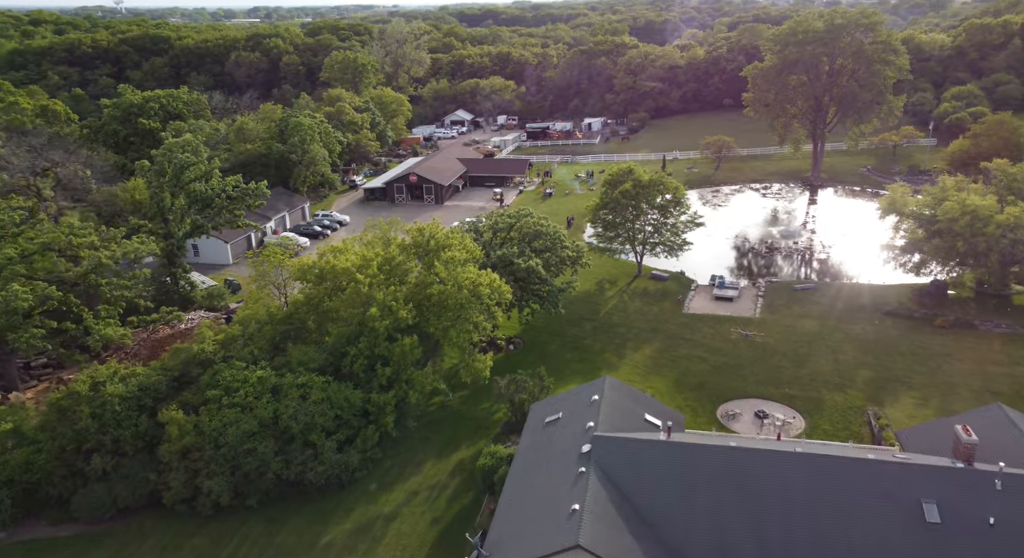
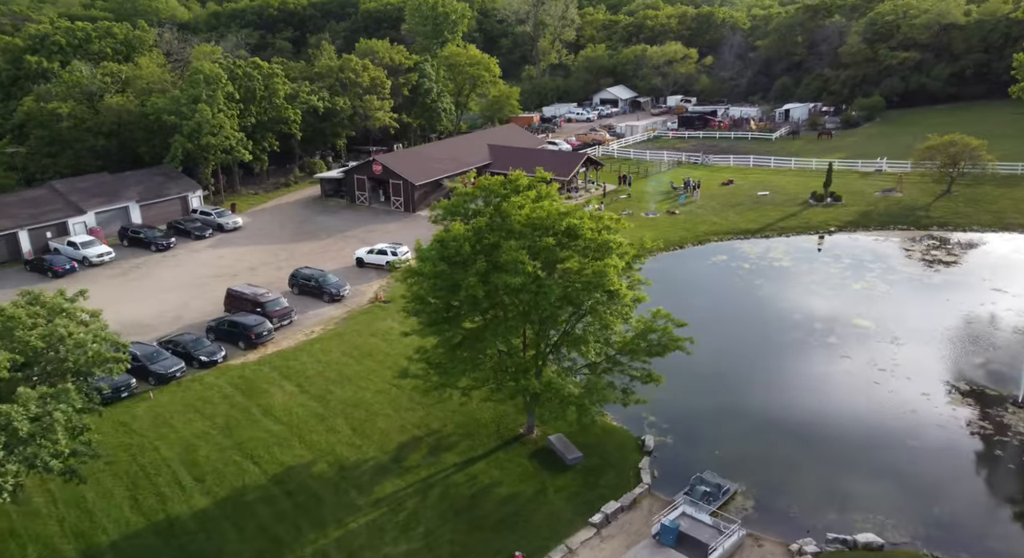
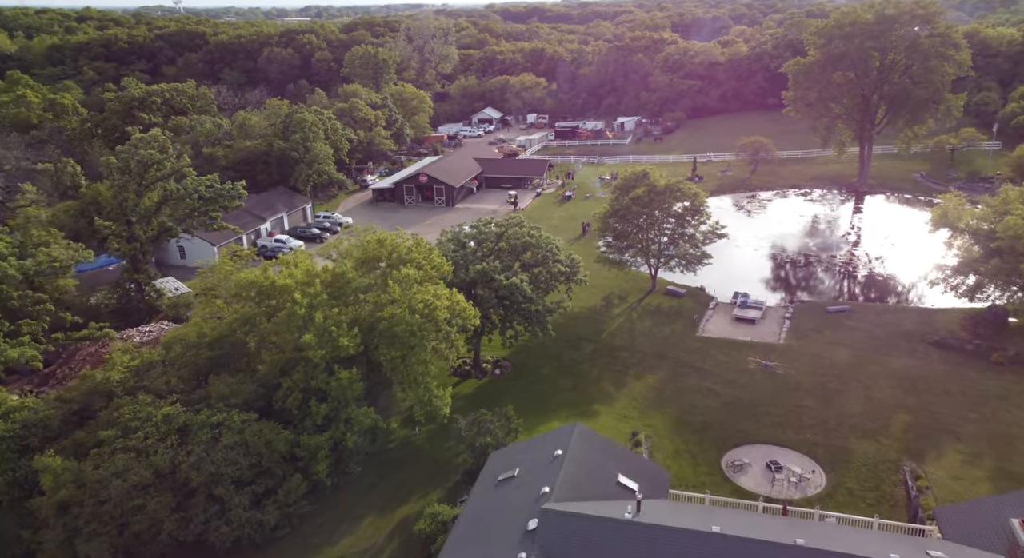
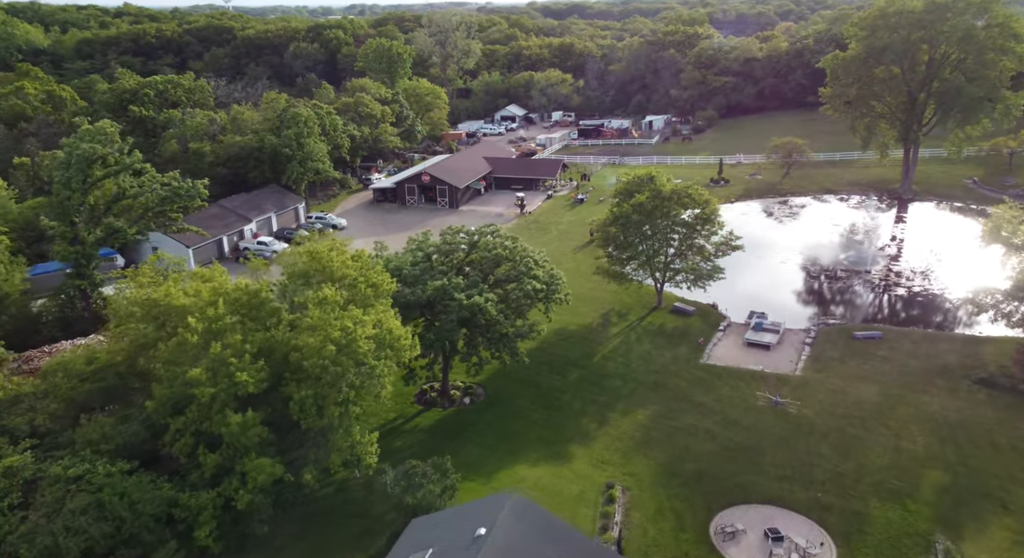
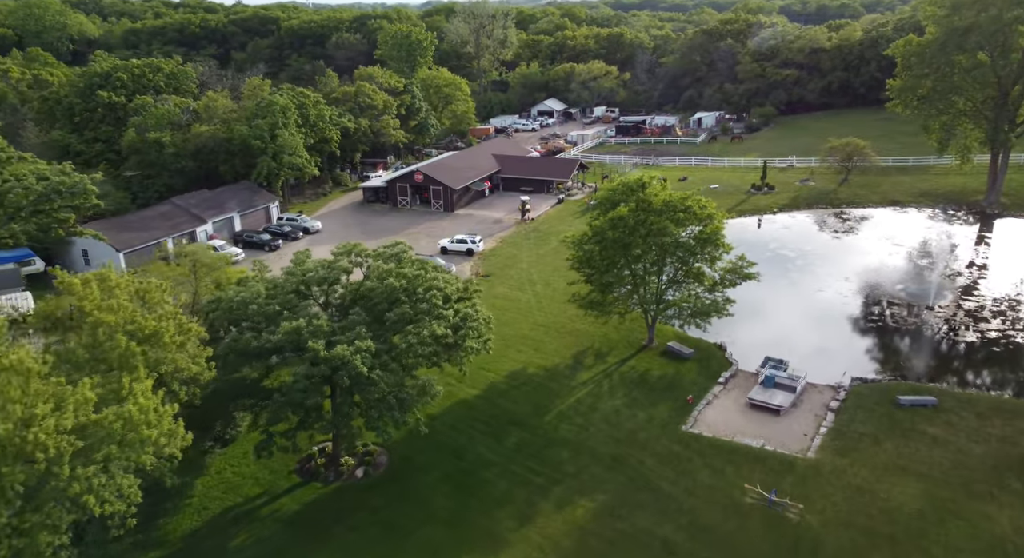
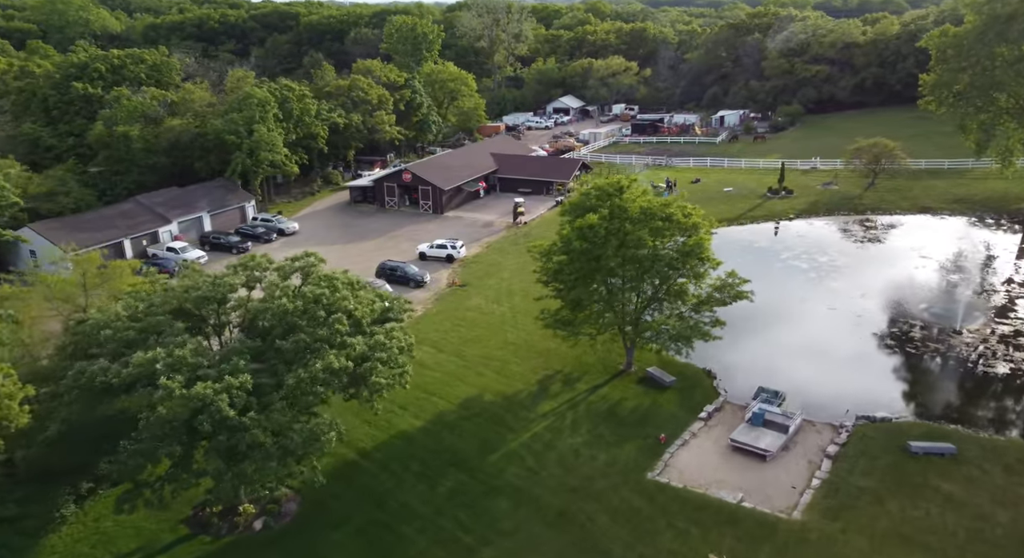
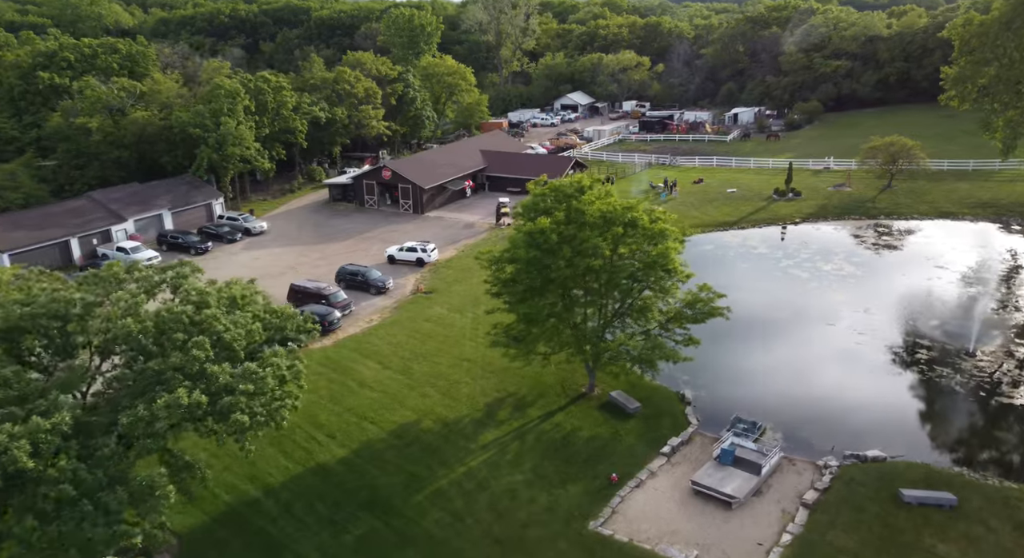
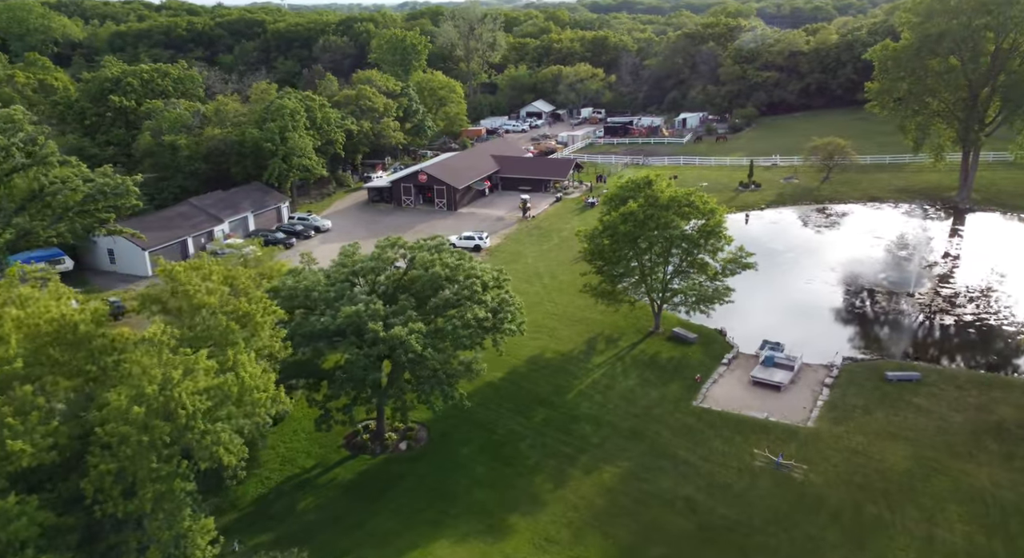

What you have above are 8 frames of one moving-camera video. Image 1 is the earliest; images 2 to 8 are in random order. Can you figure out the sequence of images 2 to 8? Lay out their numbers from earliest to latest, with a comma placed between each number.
3, 4, 8, 5, 6, 7, 2
